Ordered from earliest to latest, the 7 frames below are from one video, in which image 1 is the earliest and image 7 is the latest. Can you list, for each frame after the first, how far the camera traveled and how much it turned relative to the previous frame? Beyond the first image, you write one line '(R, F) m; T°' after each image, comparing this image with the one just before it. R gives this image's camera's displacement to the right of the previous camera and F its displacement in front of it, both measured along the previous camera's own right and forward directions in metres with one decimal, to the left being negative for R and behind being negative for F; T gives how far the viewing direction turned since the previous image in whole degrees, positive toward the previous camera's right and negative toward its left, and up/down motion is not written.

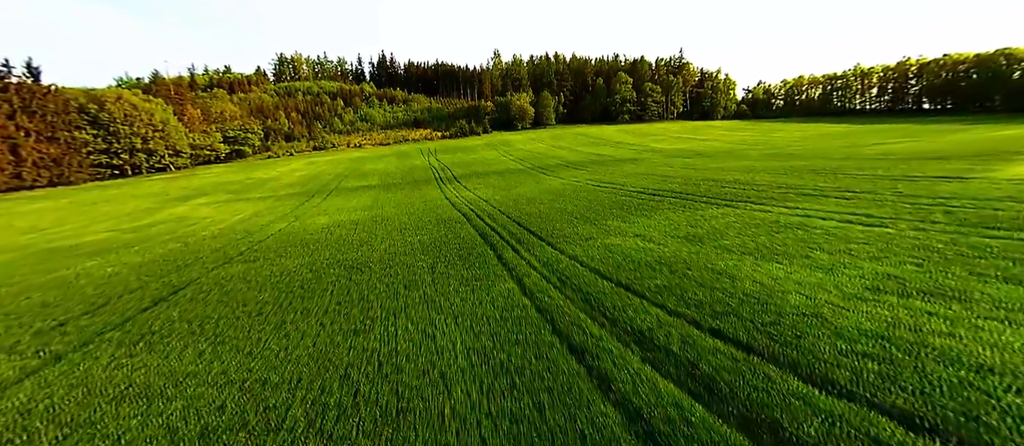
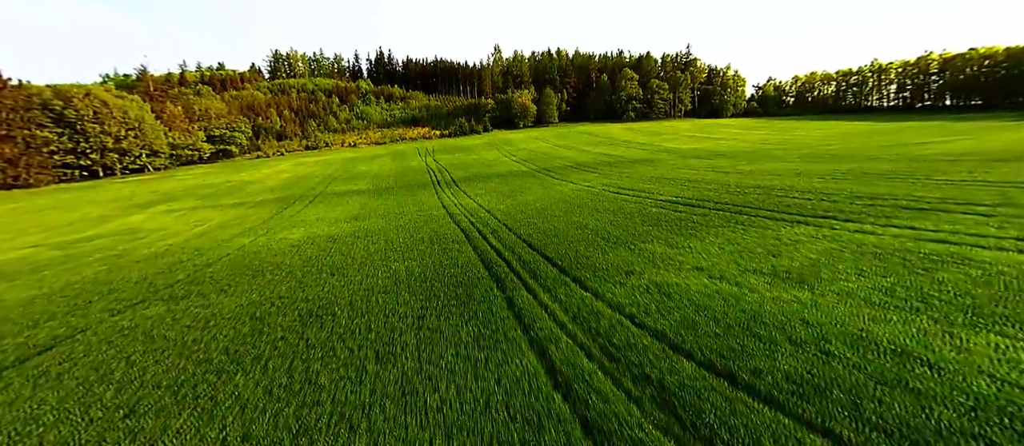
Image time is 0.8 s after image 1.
(-0.3, +2.2) m; 0°
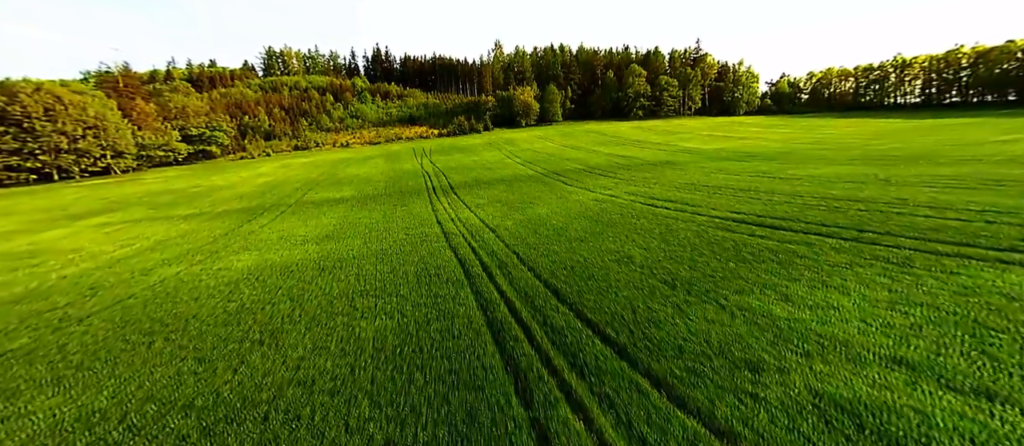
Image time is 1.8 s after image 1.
(-0.4, +2.8) m; 0°
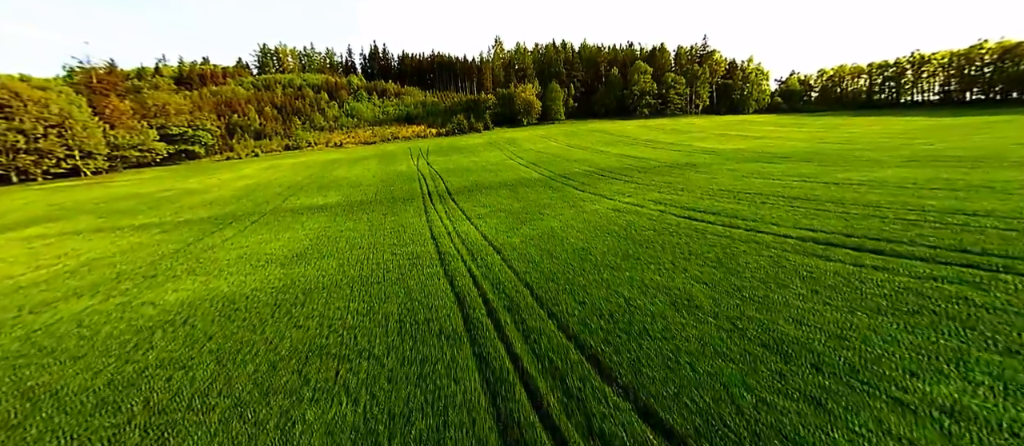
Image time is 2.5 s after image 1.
(-0.3, +2.1) m; 0°
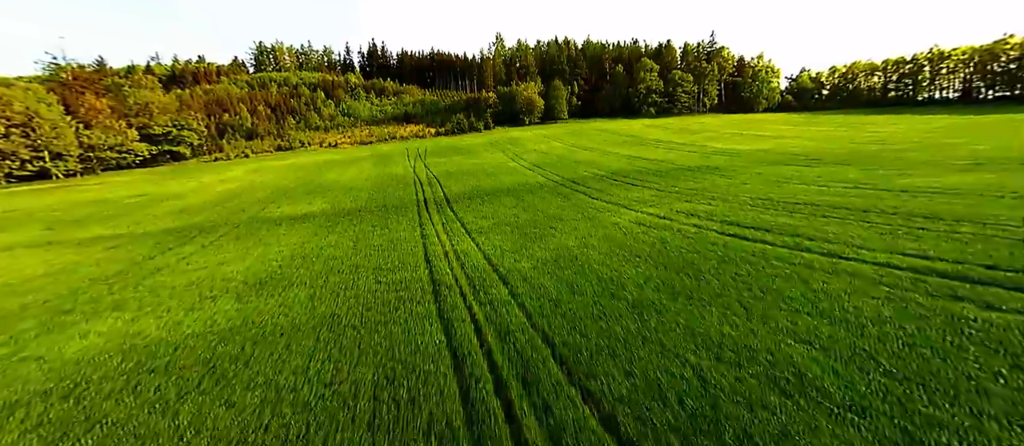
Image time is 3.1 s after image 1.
(-0.2, +1.7) m; 0°
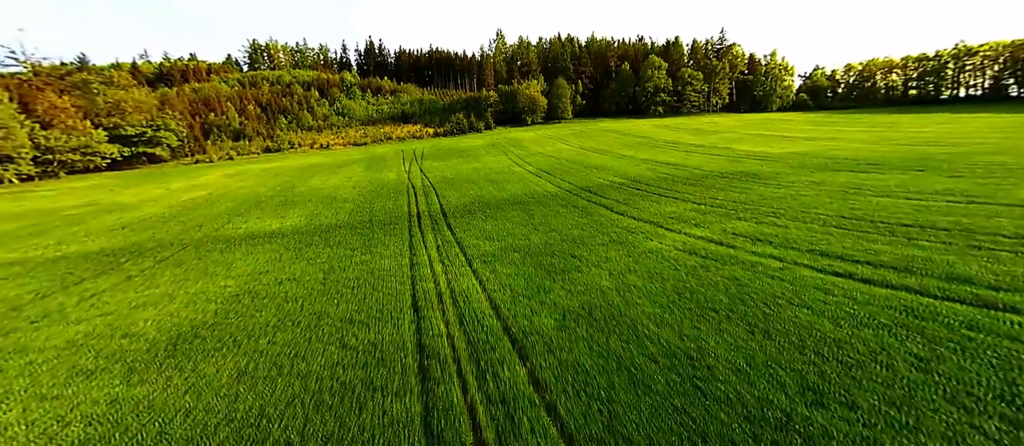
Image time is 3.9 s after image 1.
(-0.3, +2.4) m; 0°
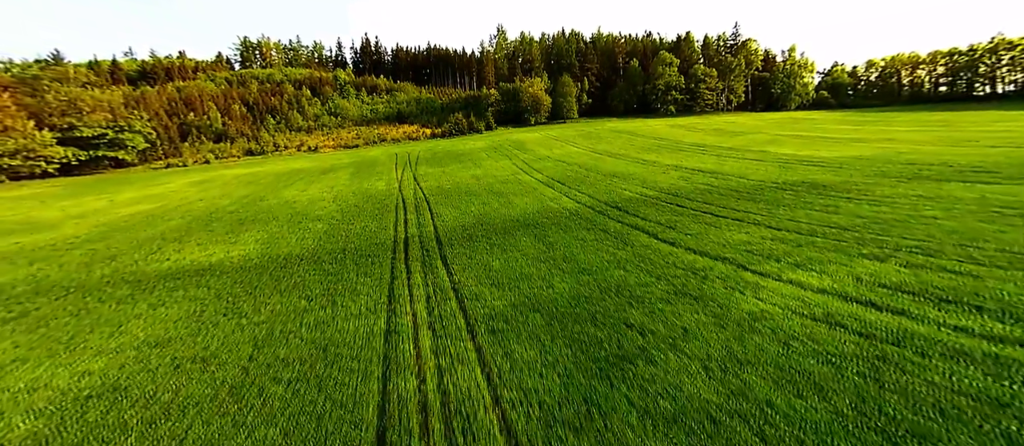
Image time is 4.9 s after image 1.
(-0.5, +3.0) m; 0°
